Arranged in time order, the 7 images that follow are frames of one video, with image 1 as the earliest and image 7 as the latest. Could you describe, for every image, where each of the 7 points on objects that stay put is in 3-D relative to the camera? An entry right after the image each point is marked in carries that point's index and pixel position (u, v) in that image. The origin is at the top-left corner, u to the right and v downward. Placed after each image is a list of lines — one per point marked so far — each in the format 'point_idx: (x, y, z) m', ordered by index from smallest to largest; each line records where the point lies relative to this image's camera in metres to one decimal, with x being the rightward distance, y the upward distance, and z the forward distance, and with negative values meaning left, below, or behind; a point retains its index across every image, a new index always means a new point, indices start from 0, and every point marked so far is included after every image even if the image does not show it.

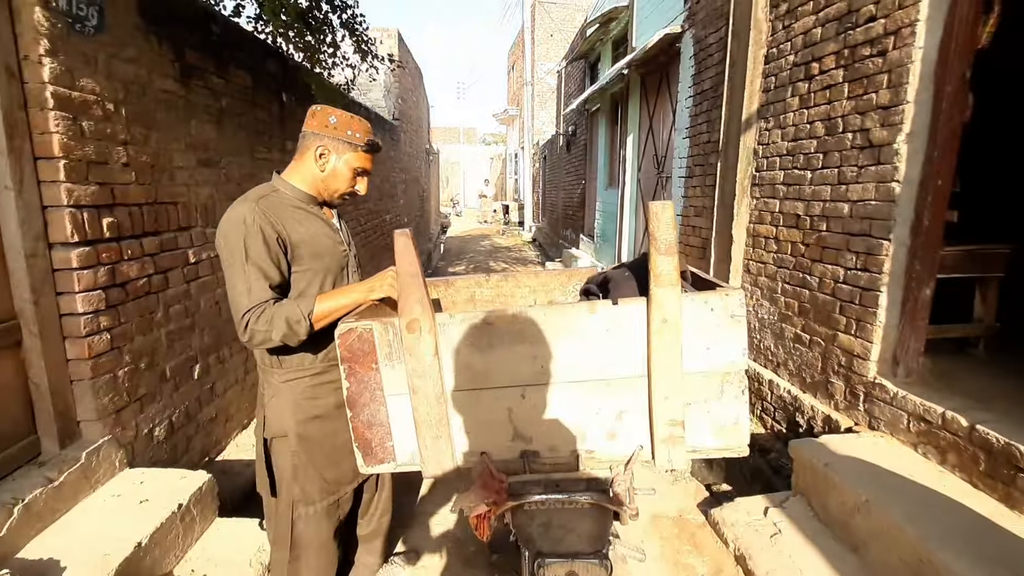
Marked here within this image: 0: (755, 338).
0: (+2.0, -0.4, +4.1) m
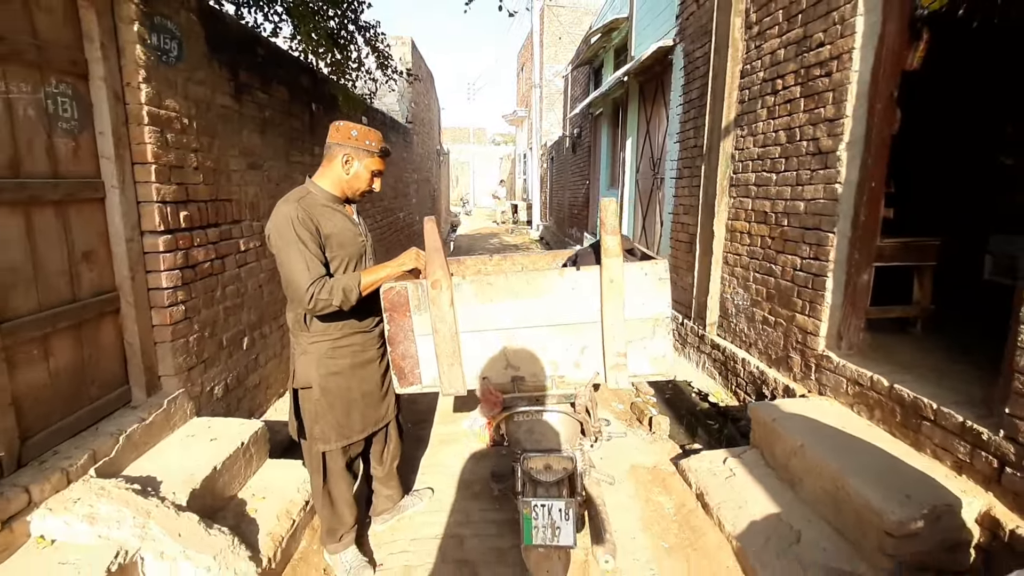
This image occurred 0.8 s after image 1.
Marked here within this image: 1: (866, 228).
0: (+2.0, -0.3, +4.6) m
1: (+2.3, +0.4, +3.2) m
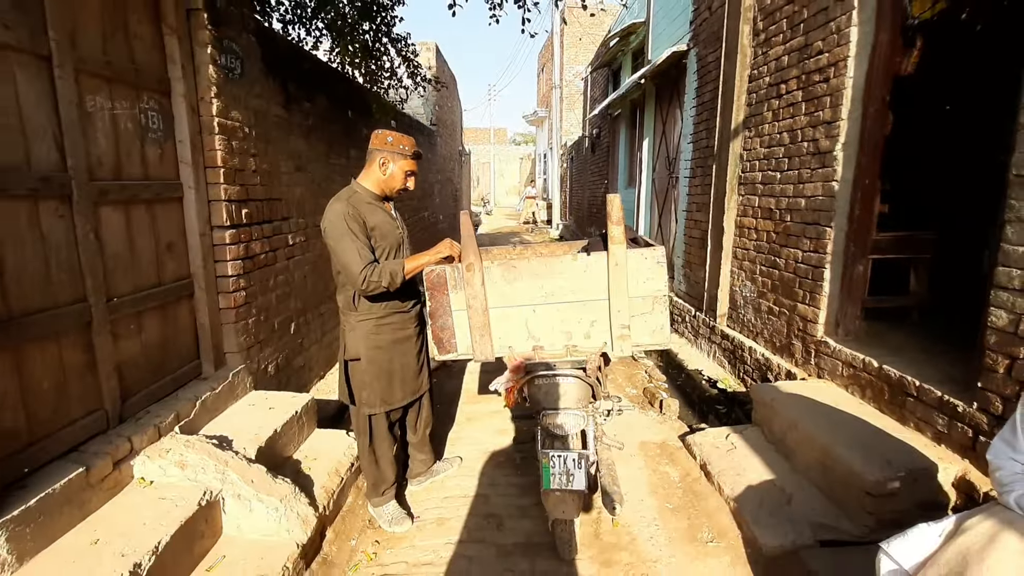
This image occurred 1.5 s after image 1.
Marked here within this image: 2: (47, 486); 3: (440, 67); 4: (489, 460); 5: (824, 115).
0: (+2.2, -0.2, +4.9) m
1: (+2.4, +0.5, +3.5) m
2: (-2.0, -0.8, +2.1) m
3: (-1.6, +5.1, +11.6) m
4: (-0.2, -1.2, +3.6) m
5: (+2.3, +1.3, +3.7) m
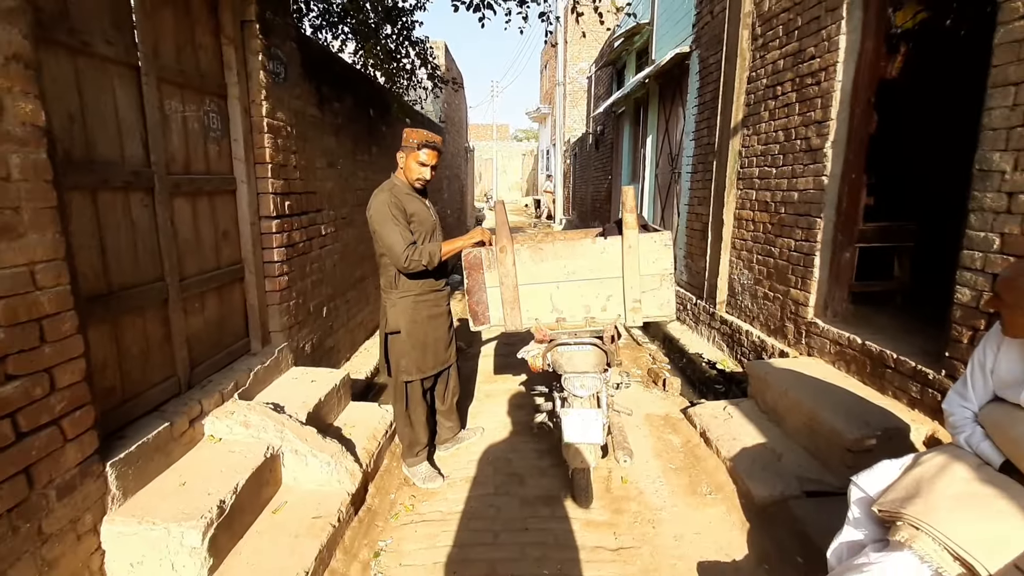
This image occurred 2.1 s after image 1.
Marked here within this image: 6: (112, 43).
0: (+2.3, -0.1, +5.2) m
1: (+2.6, +0.6, +3.8) m
2: (-1.8, -0.7, +2.5) m
3: (-1.5, +5.3, +11.9) m
4: (0.0, -1.1, +4.0) m
5: (+2.4, +1.4, +4.0) m
6: (-2.0, +1.2, +2.5) m
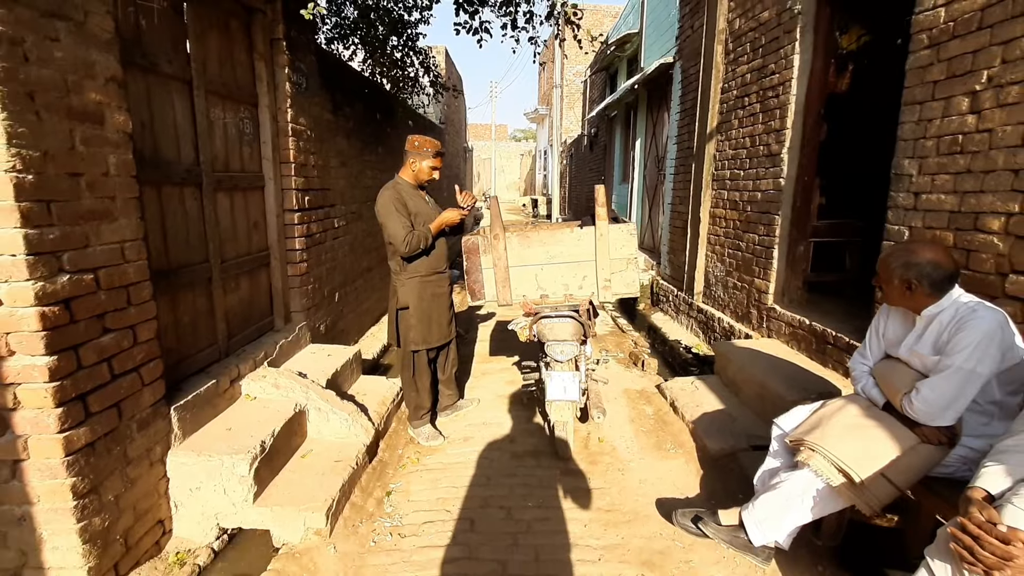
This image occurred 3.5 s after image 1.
0: (+2.3, 0.0, +5.7) m
1: (+2.5, +0.7, +4.4) m
2: (-1.9, -0.6, +3.0) m
3: (-1.5, +5.4, +12.4) m
4: (-0.1, -1.0, +4.5) m
5: (+2.4, +1.5, +4.5) m
6: (-2.0, +1.3, +3.0) m
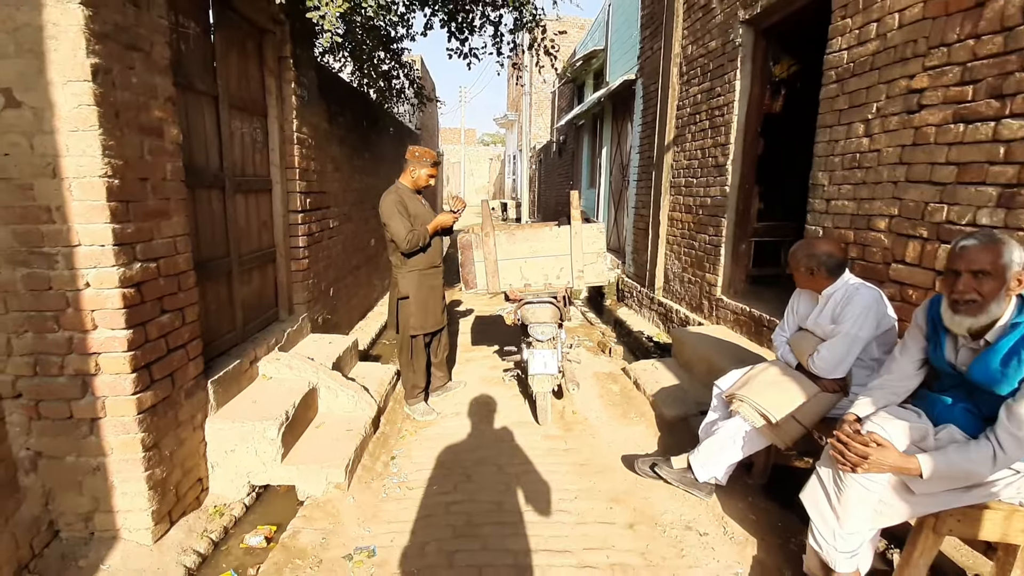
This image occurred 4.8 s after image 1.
0: (+2.0, 0.0, +6.4) m
1: (+2.3, +0.7, +5.1) m
2: (-2.0, -0.5, +3.4) m
3: (-2.2, +5.4, +12.9) m
4: (-0.3, -0.9, +5.0) m
5: (+2.2, +1.6, +5.2) m
6: (-2.1, +1.4, +3.4) m
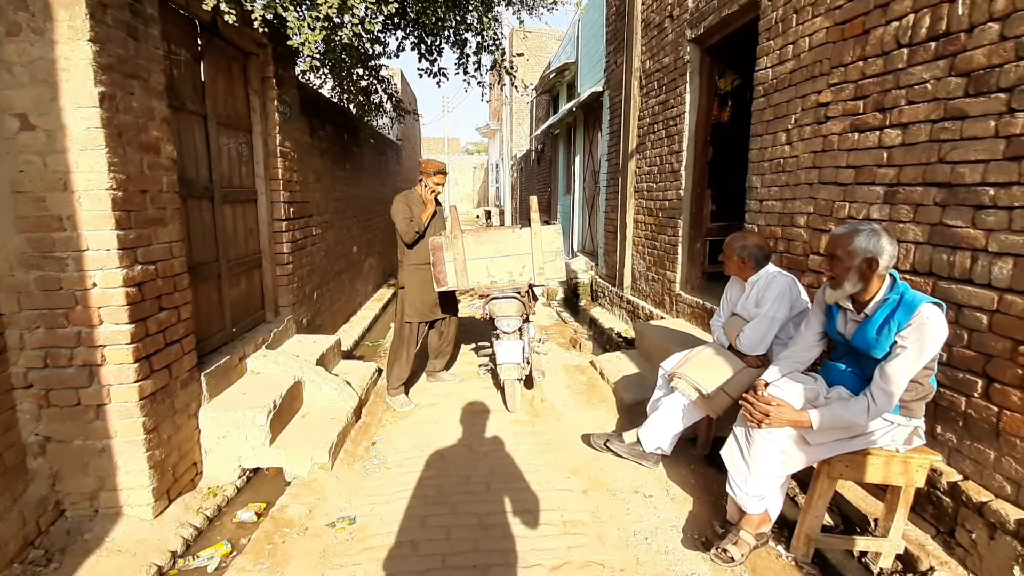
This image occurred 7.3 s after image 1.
0: (+1.7, +0.1, +6.8) m
1: (+2.0, +0.8, +5.5) m
2: (-2.2, -0.5, +3.7) m
3: (-2.8, +5.3, +13.3) m
4: (-0.5, -0.9, +5.3) m
5: (+1.8, +1.6, +5.7) m
6: (-2.4, +1.4, +3.7) m
